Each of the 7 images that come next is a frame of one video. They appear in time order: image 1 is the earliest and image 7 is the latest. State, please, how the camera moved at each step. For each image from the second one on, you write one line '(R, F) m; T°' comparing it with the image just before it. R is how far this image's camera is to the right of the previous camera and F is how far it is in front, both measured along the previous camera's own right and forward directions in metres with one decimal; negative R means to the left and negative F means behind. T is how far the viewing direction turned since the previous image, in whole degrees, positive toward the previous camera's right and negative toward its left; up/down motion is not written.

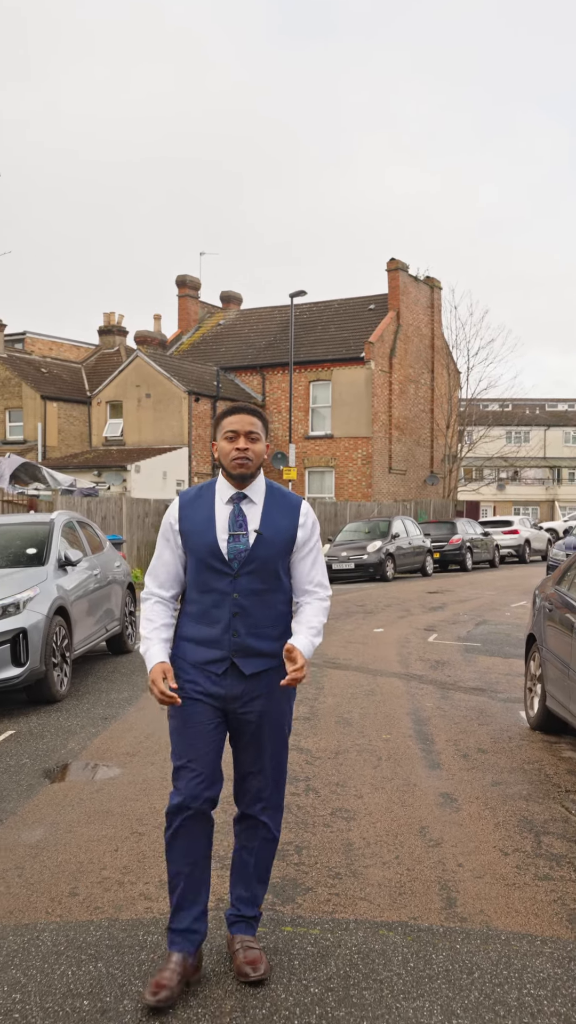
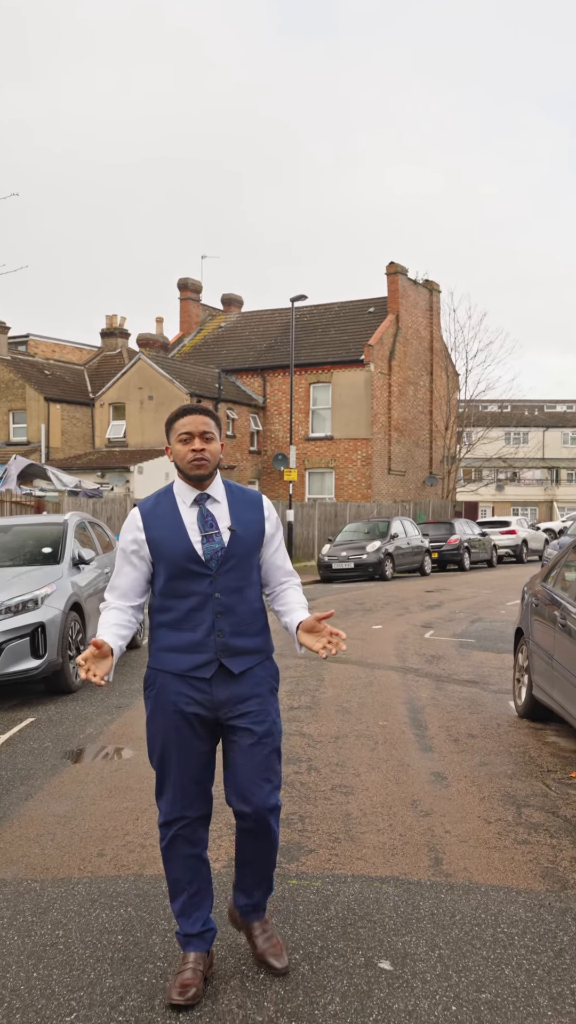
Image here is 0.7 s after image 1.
(0.0, -0.4) m; 0°
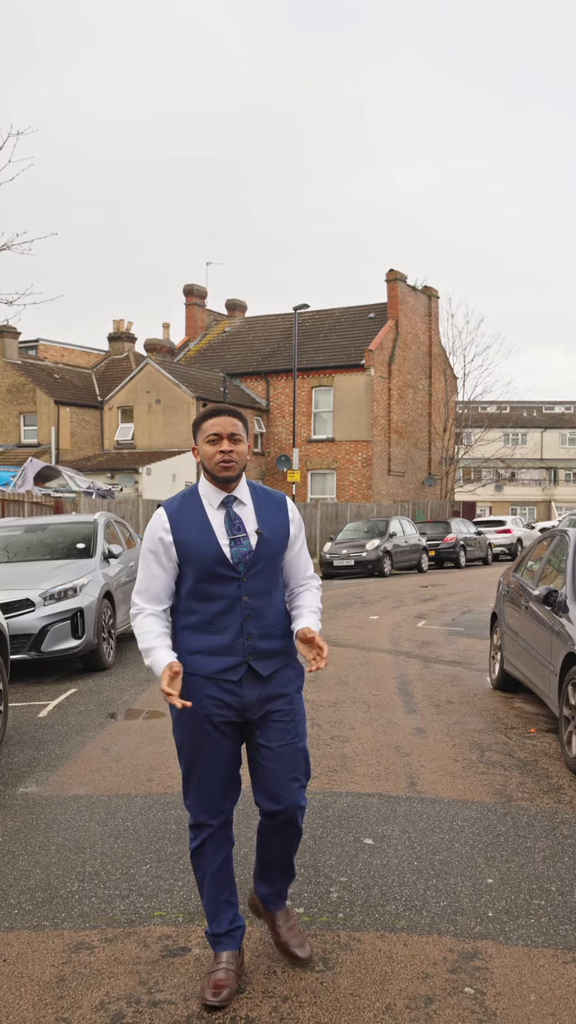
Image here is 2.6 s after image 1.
(0.0, -1.1) m; 0°
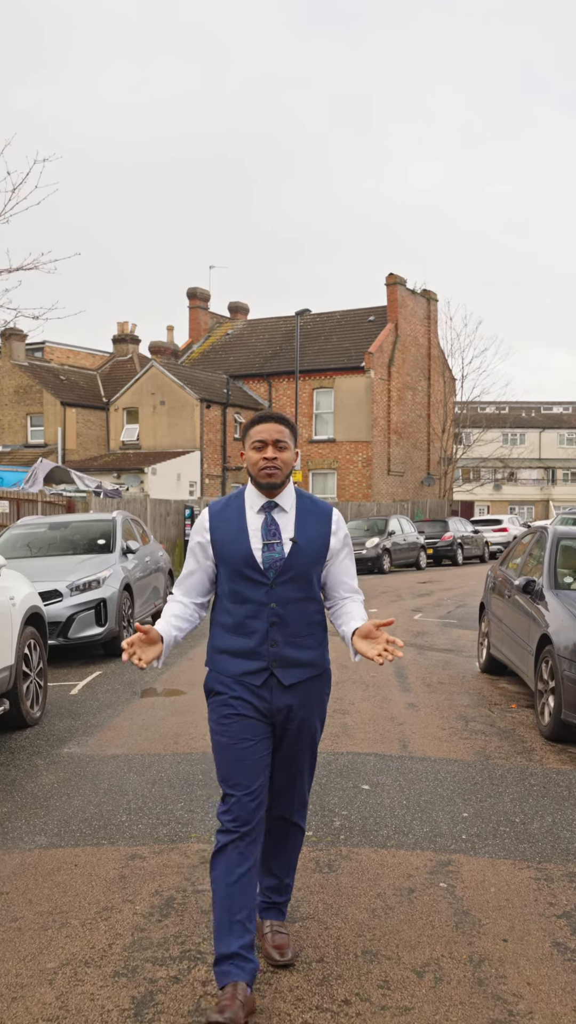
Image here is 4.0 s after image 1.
(-0.1, -0.8) m; 0°
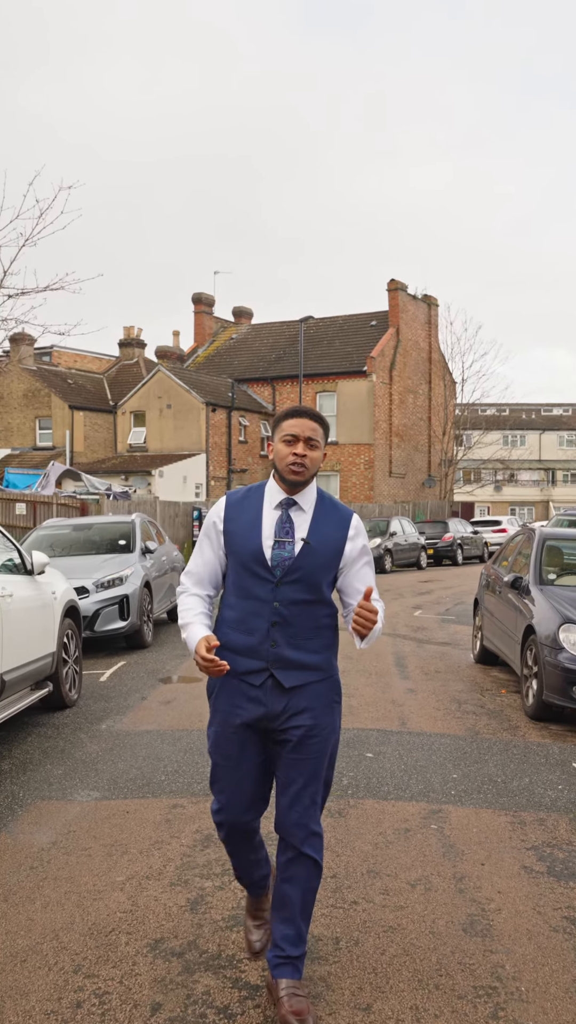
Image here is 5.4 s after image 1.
(-0.1, -0.7) m; 0°
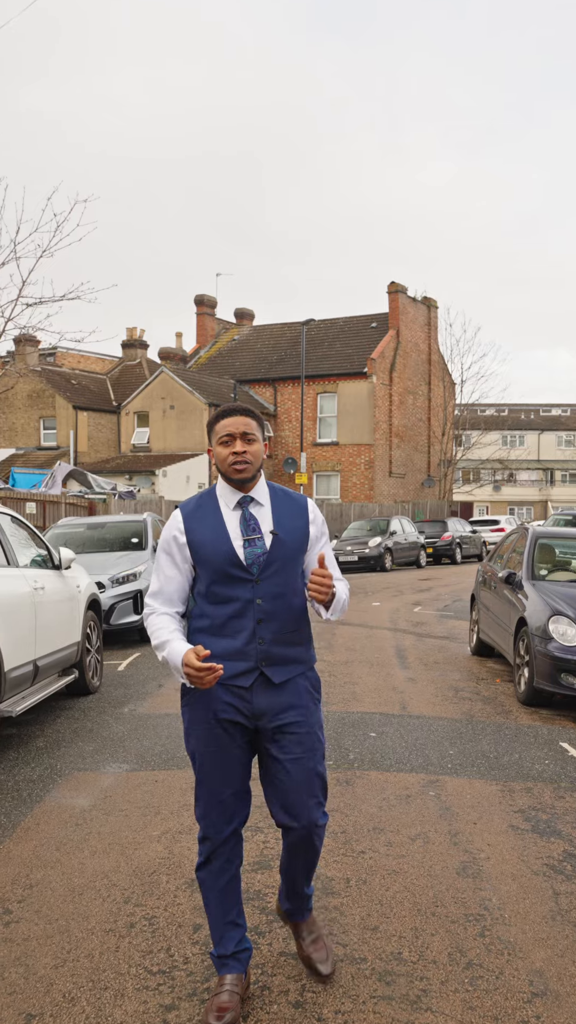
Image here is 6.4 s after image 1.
(-0.1, -0.5) m; 0°
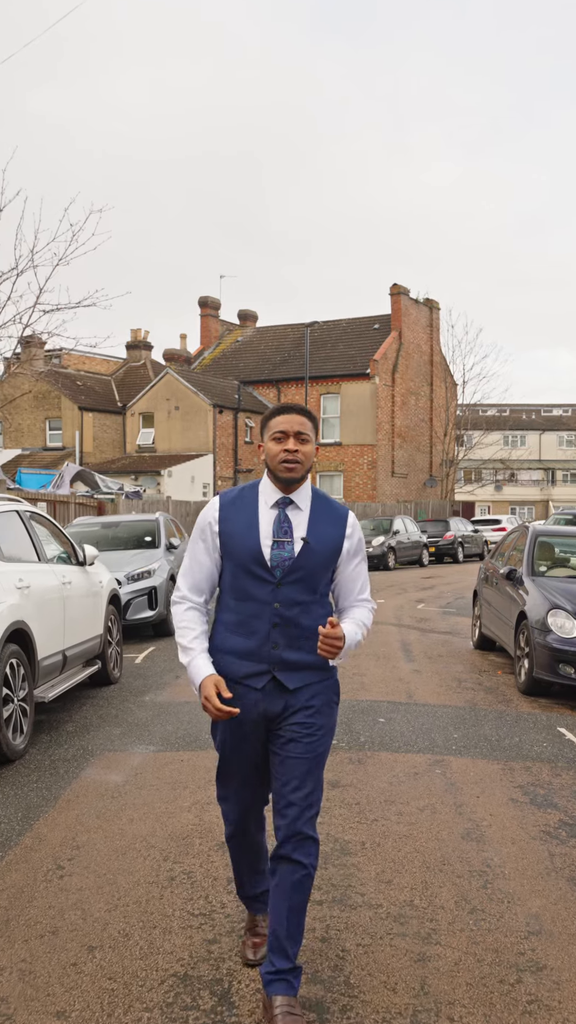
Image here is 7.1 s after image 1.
(-0.1, -0.4) m; 0°
